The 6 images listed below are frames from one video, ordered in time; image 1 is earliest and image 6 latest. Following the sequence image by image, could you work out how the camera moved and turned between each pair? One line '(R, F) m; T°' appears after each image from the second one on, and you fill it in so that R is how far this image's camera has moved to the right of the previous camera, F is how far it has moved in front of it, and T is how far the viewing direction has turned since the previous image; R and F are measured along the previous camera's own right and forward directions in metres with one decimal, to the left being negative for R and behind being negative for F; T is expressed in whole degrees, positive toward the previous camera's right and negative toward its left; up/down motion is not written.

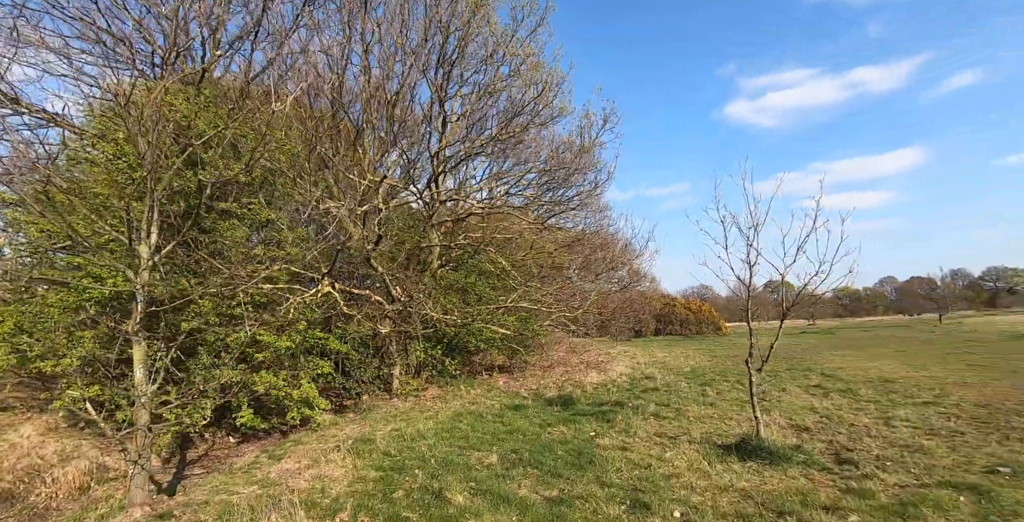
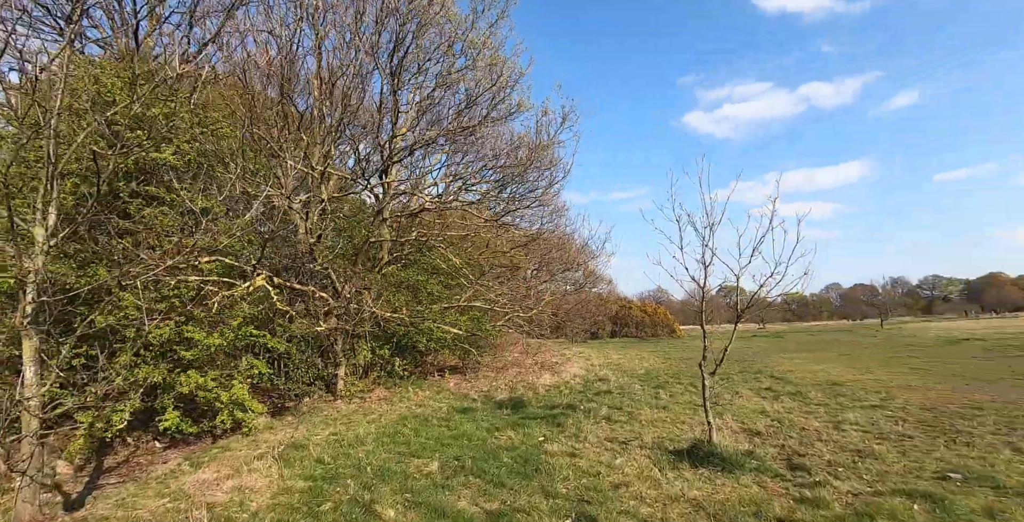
(+0.2, +0.4) m; +4°
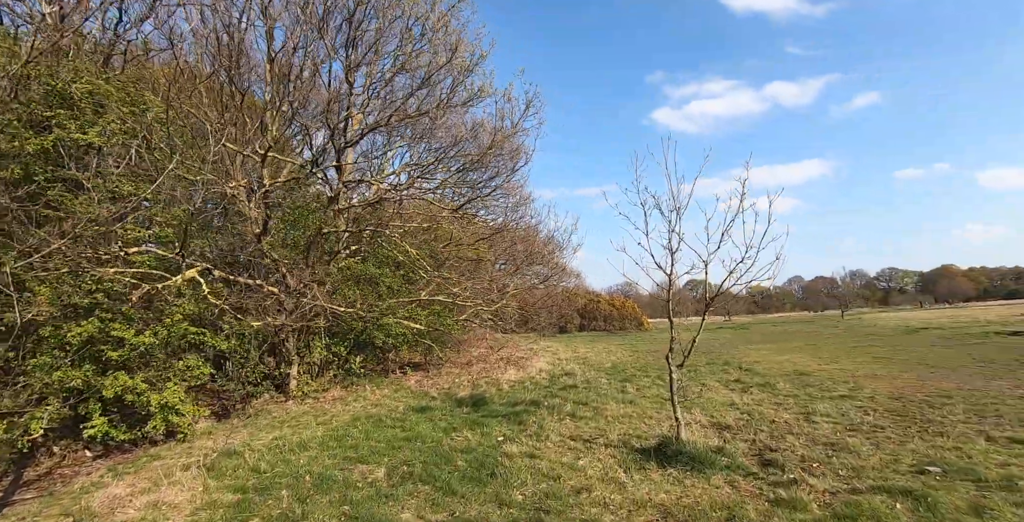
(+0.2, +0.5) m; +3°
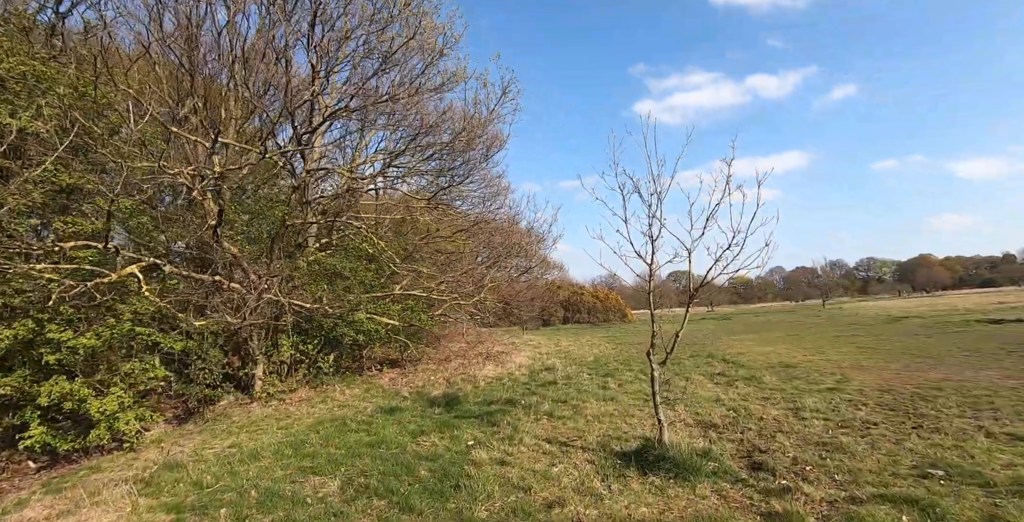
(+0.2, +0.5) m; +2°
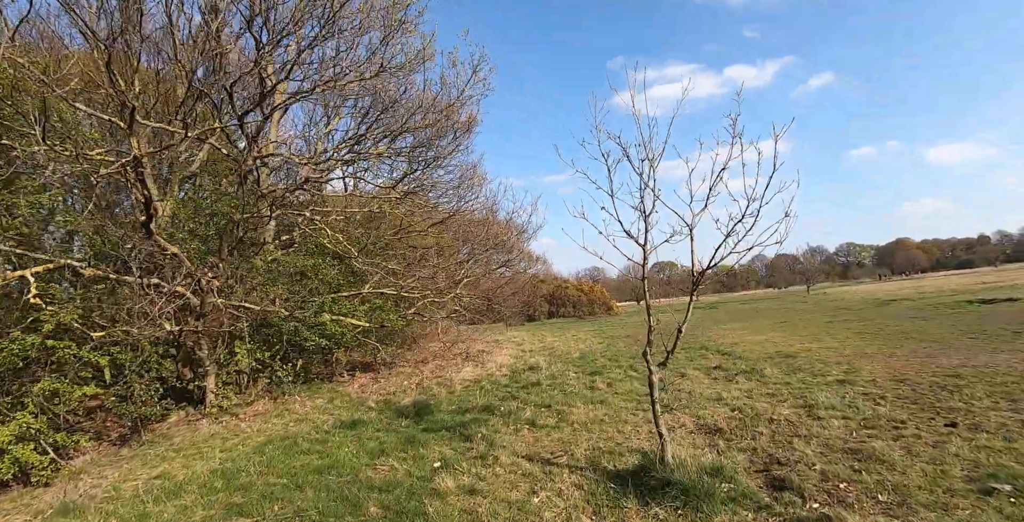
(+0.2, +0.9) m; +2°
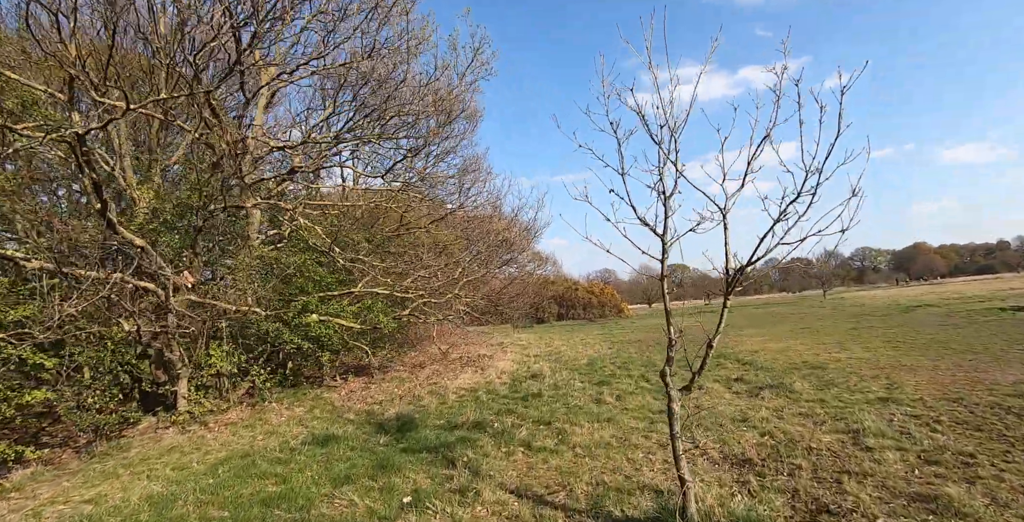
(+0.2, +0.8) m; -1°
